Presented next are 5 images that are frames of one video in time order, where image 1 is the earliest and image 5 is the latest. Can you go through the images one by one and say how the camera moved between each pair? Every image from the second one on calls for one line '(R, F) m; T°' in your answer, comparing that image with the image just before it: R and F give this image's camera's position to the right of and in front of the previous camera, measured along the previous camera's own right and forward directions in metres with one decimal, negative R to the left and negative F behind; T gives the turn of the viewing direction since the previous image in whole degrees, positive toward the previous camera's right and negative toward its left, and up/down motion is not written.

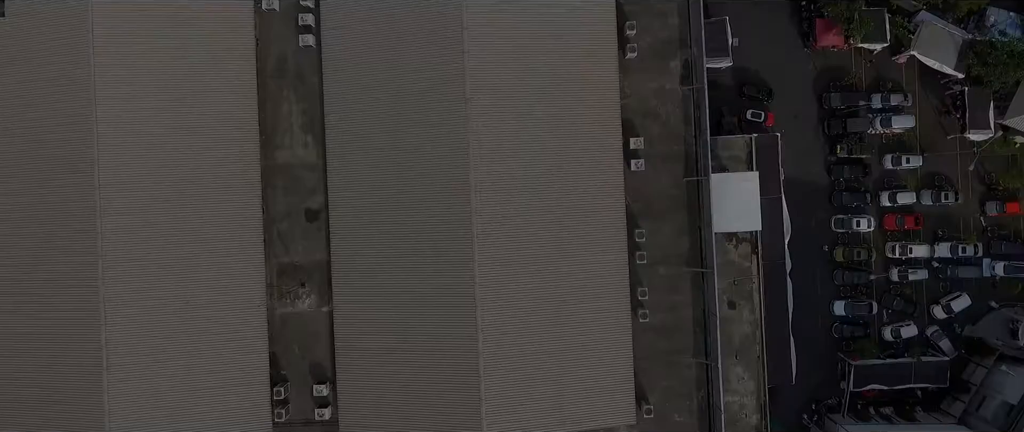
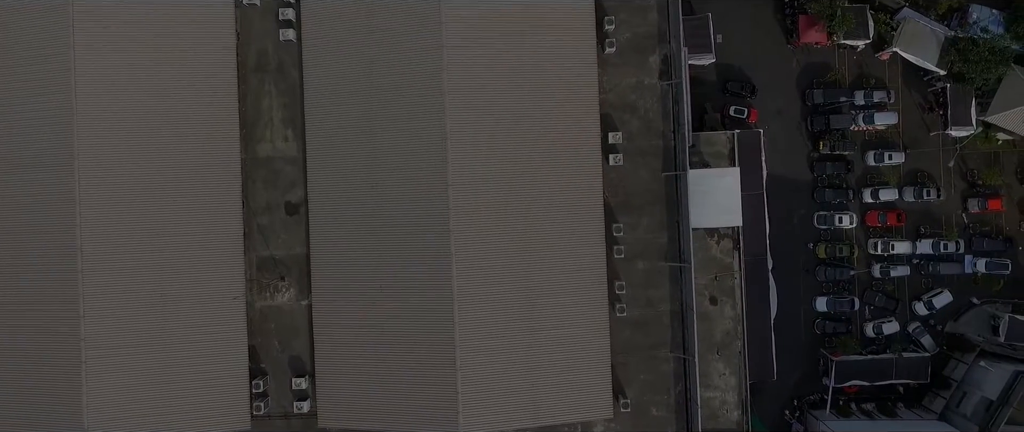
(+1.1, -0.1) m; 0°
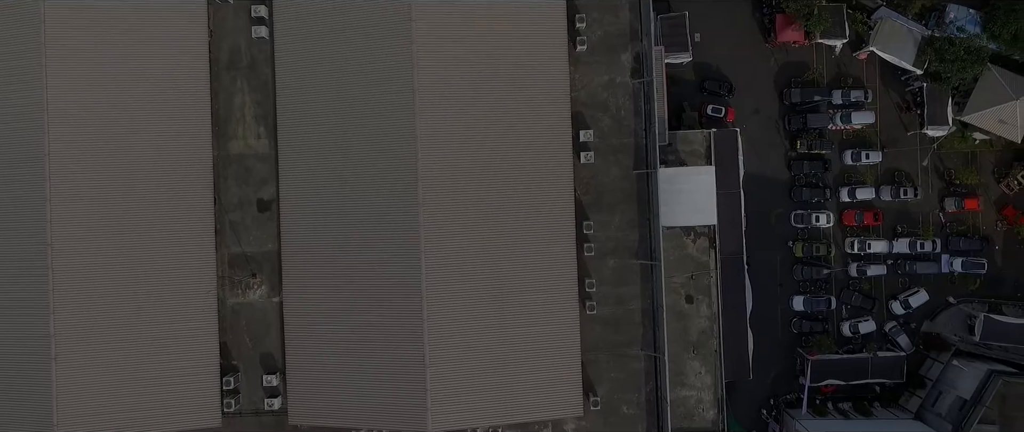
(+1.5, 0.0) m; 0°
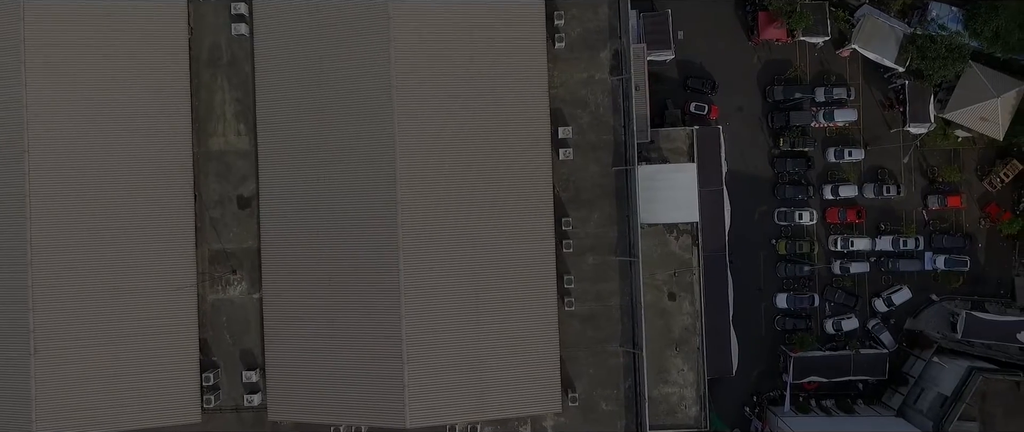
(+1.1, -0.1) m; 0°
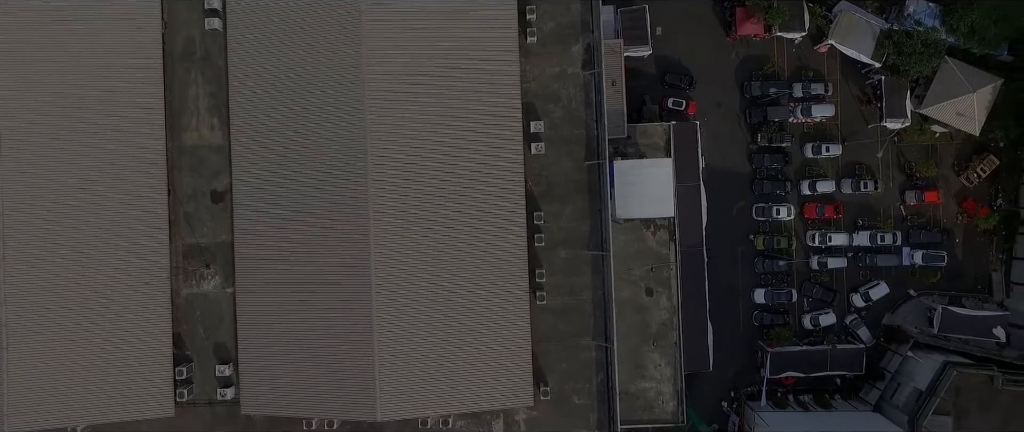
(+1.5, -0.1) m; 0°
